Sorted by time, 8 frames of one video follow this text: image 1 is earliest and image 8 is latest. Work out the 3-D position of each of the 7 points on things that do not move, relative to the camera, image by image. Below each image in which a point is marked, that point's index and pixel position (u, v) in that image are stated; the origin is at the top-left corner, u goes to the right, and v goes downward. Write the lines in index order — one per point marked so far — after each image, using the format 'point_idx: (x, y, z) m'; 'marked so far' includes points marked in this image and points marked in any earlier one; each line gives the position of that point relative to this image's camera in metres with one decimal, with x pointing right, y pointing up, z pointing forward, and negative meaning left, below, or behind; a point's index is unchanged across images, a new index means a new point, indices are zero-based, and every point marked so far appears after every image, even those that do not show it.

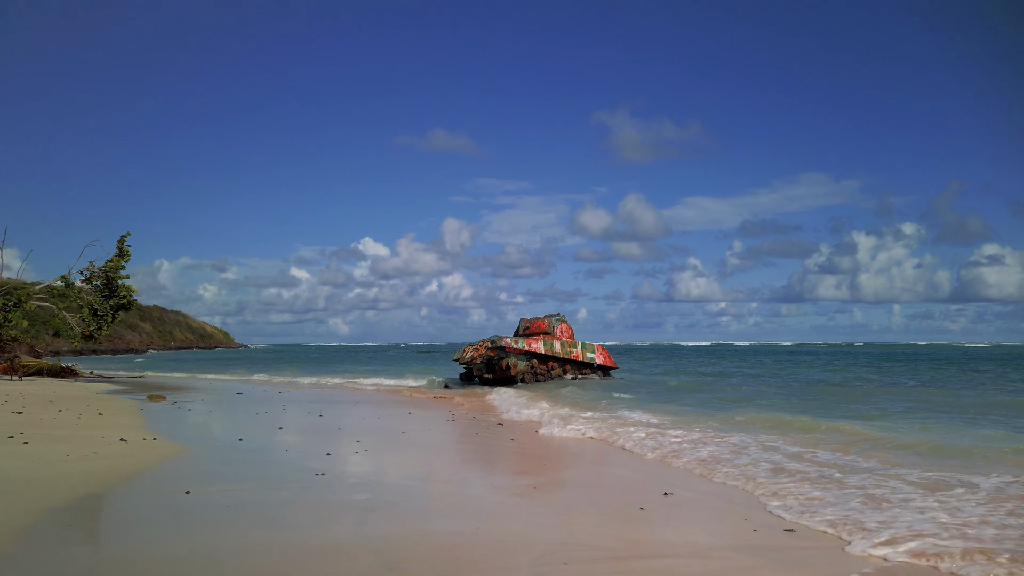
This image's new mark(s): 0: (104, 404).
0: (-9.3, -2.7, +14.7) m
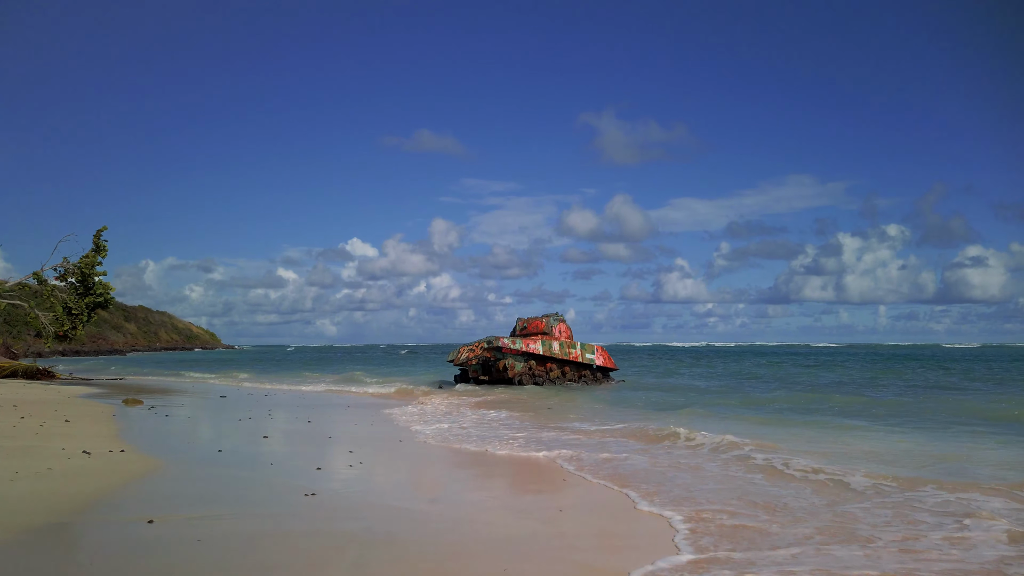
0: (-9.2, -2.6, +13.7) m
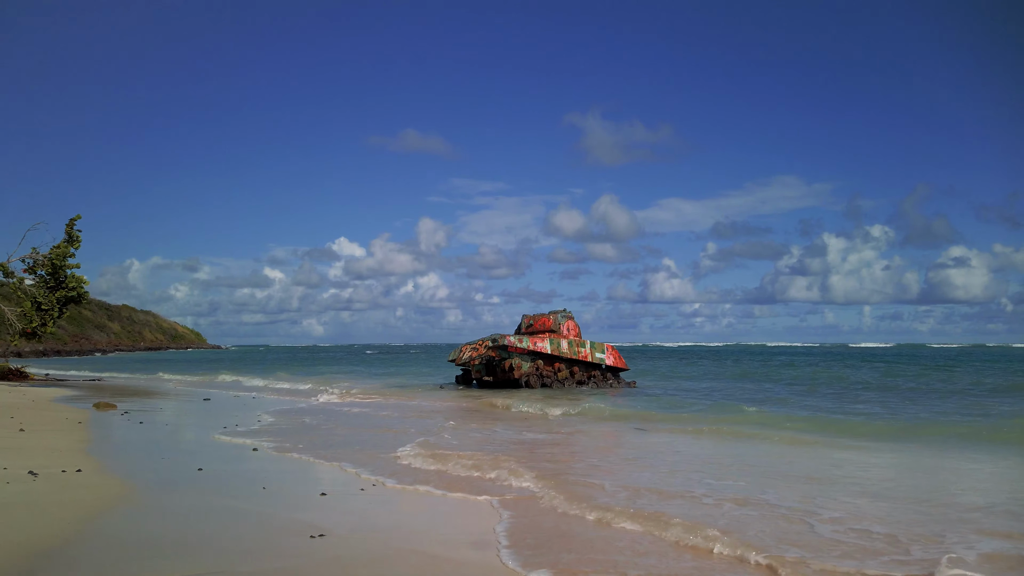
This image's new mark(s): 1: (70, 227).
0: (-8.9, -2.4, +12.2) m
1: (-13.1, +1.8, +19.3) m
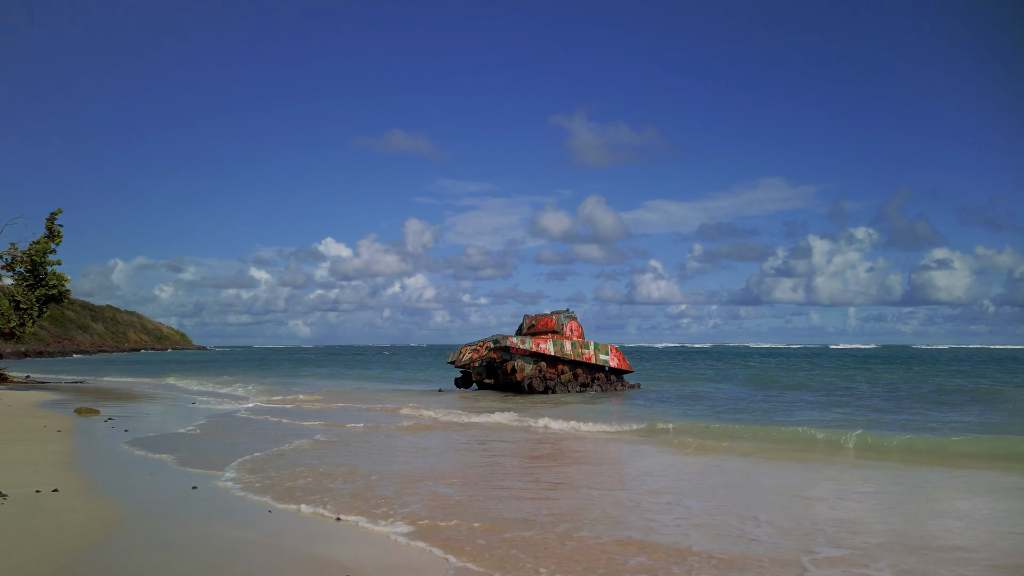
0: (-8.7, -2.3, +11.3) m
1: (-13.0, +1.9, +18.3) m
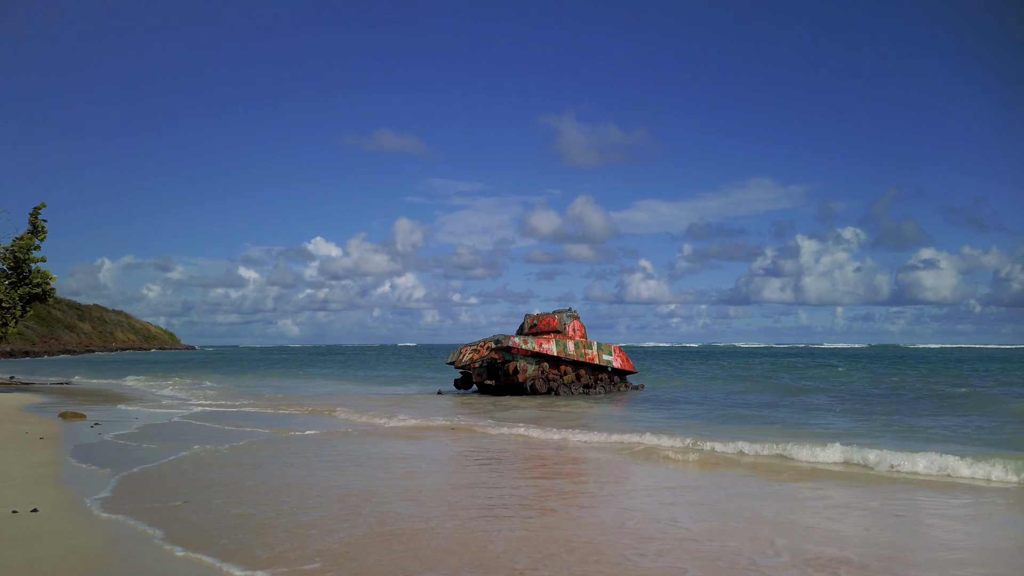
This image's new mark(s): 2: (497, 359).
0: (-8.5, -2.3, +10.7) m
1: (-12.9, +1.9, +17.6) m
2: (-0.4, -2.1, +19.6) m
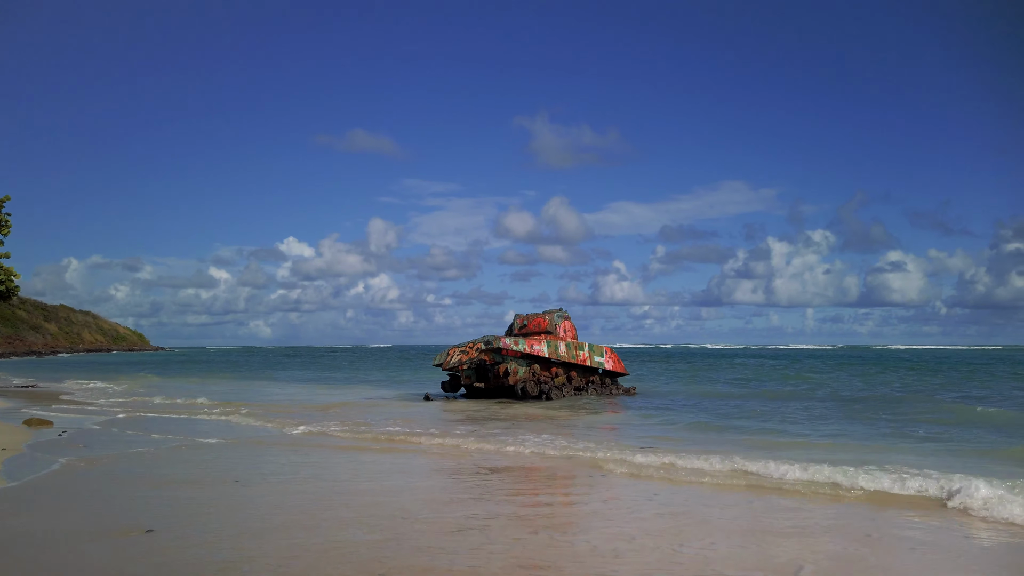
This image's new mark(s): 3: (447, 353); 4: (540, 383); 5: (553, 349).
0: (-8.4, -2.3, +9.8) m
1: (-13.1, +2.0, +16.6) m
2: (-0.7, -2.1, +19.1) m
3: (-2.0, -2.0, +20.0) m
4: (+0.8, -2.8, +18.9) m
5: (+1.2, -1.8, +19.4) m
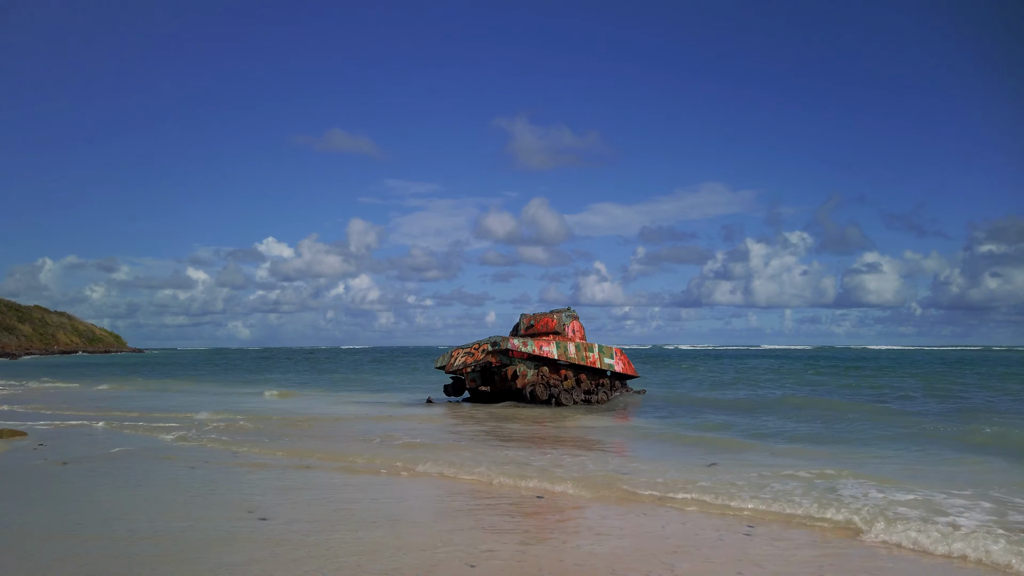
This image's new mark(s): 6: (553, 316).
0: (-8.0, -2.2, +8.6) m
1: (-12.9, +2.0, +15.3) m
2: (-0.5, -2.1, +18.1) m
3: (-1.8, -1.9, +19.0) m
4: (+1.0, -2.7, +18.0) m
5: (+1.4, -1.8, +18.5) m
6: (+1.2, -0.8, +19.3) m
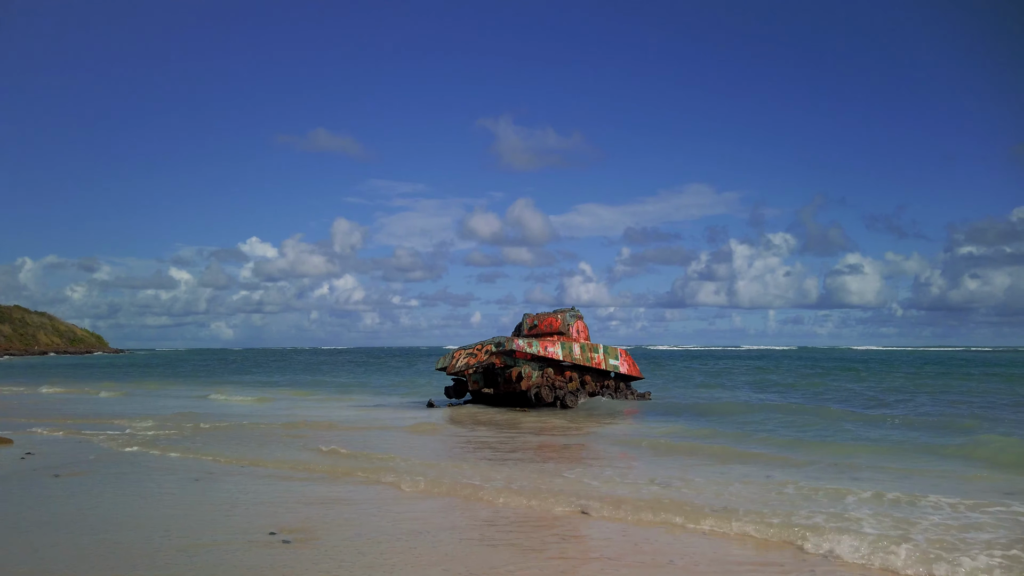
0: (-7.7, -2.1, +8.0) m
1: (-12.7, +2.1, +14.5) m
2: (-0.4, -2.1, +17.6) m
3: (-1.8, -1.9, +18.5) m
4: (+1.1, -2.7, +17.5) m
5: (+1.5, -1.7, +18.0) m
6: (+1.3, -0.8, +18.8) m
